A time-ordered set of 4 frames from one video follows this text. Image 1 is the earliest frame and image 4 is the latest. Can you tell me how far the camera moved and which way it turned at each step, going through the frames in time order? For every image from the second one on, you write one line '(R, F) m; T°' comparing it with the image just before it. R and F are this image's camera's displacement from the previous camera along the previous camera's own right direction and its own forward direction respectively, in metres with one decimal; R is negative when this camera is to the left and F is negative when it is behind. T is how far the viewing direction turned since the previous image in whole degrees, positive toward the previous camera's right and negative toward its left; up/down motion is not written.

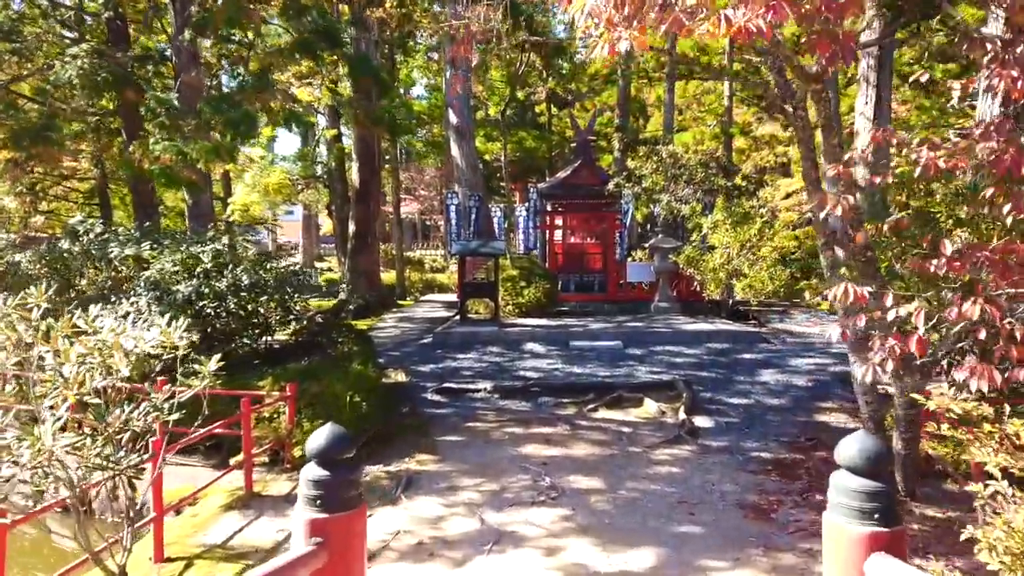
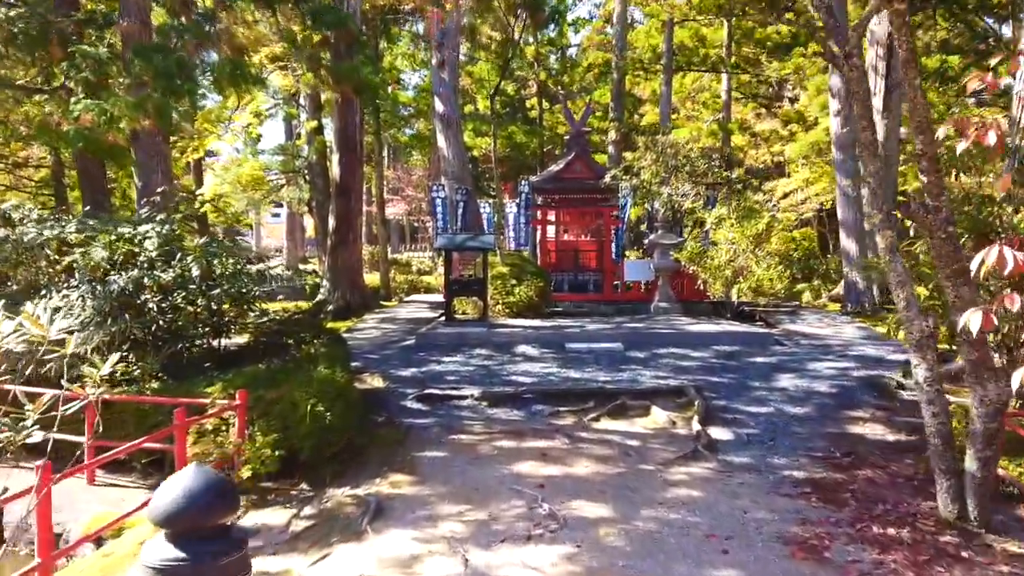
(0.0, +0.8) m; +1°
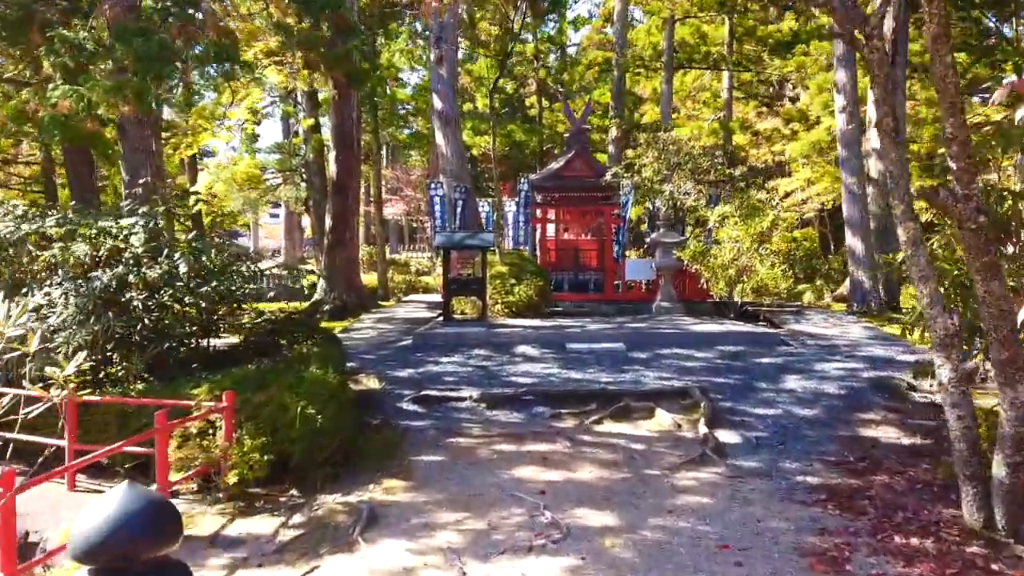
(0.0, +0.2) m; 0°
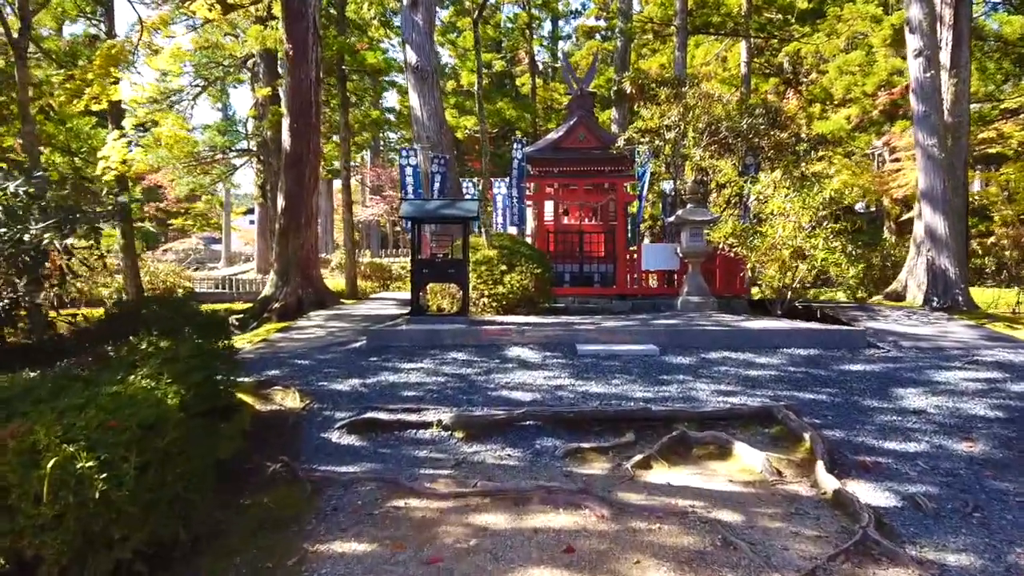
(0.0, +2.2) m; +1°
